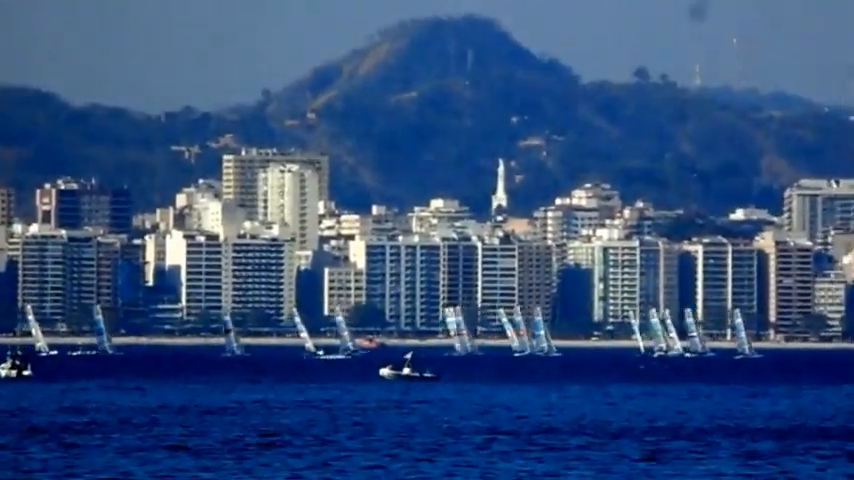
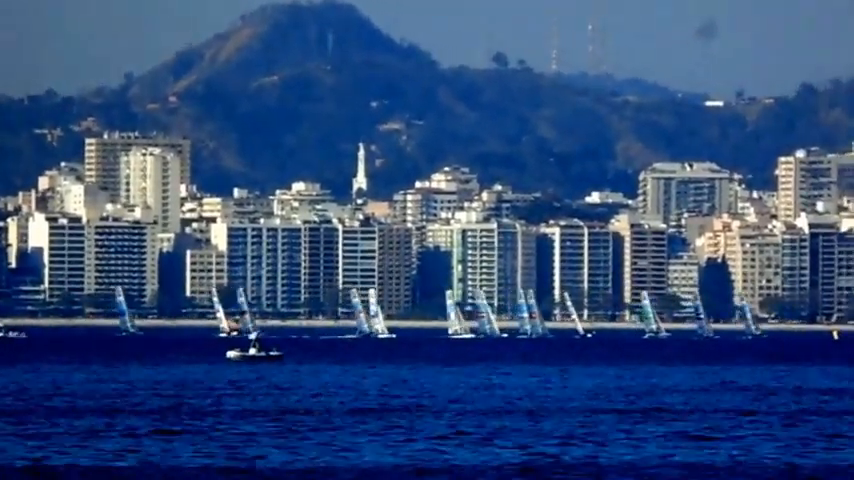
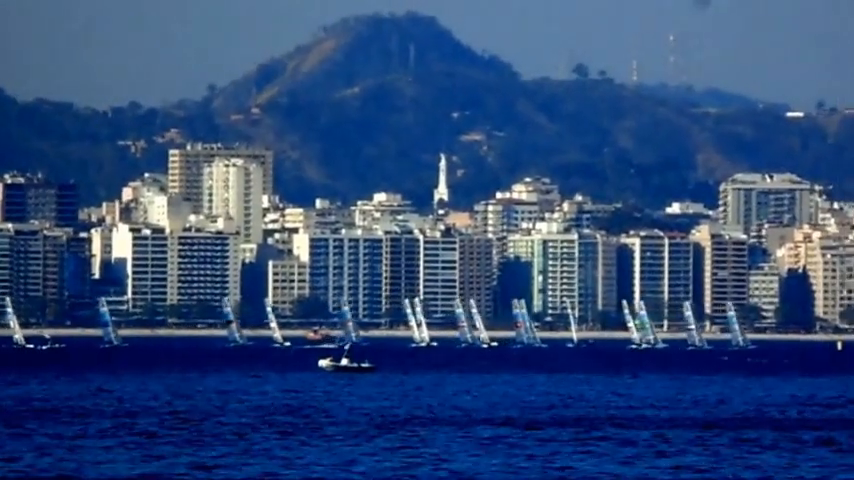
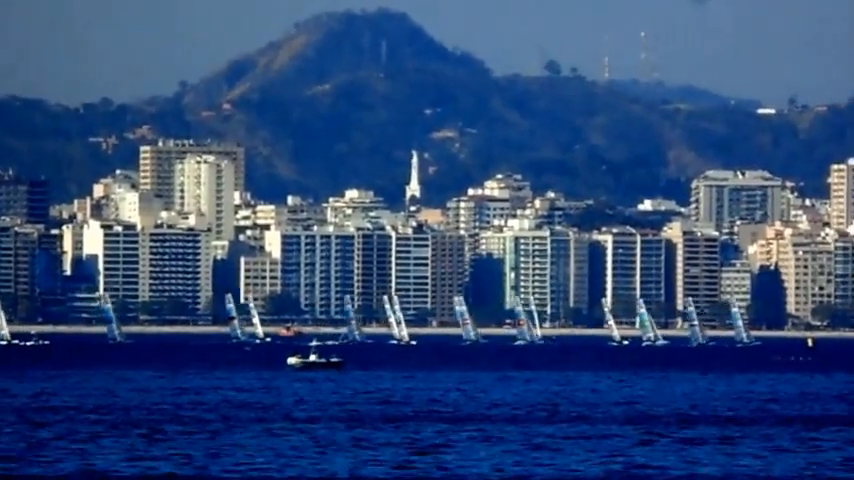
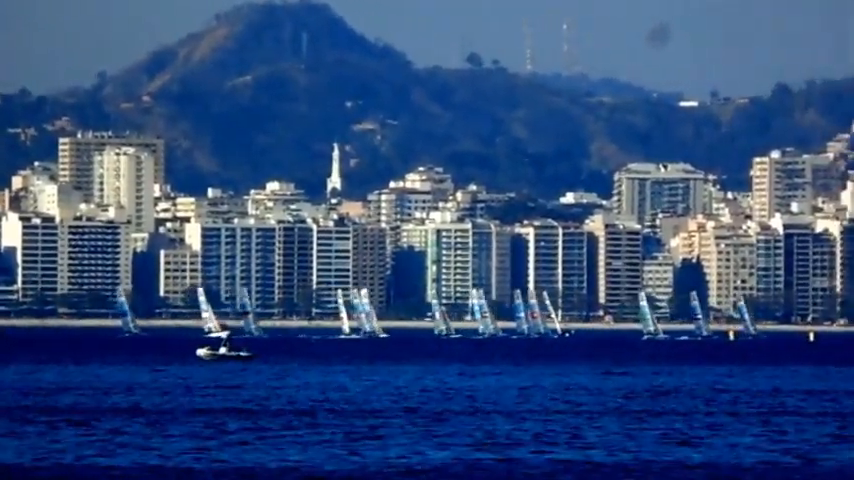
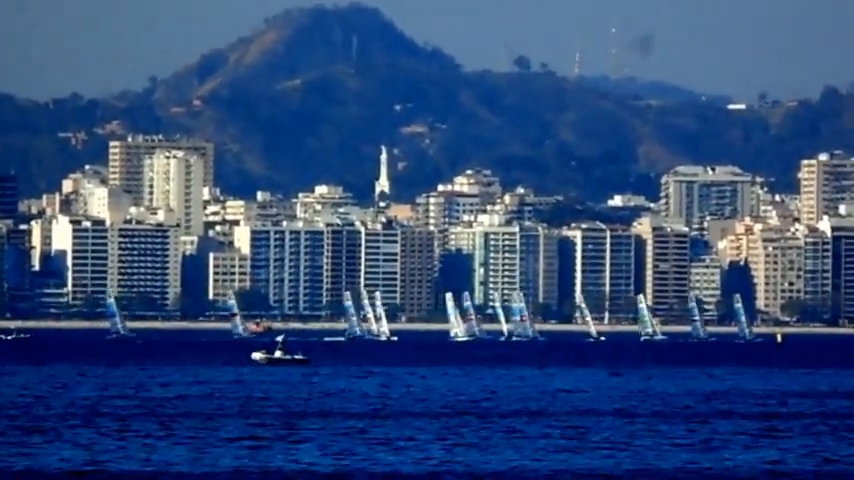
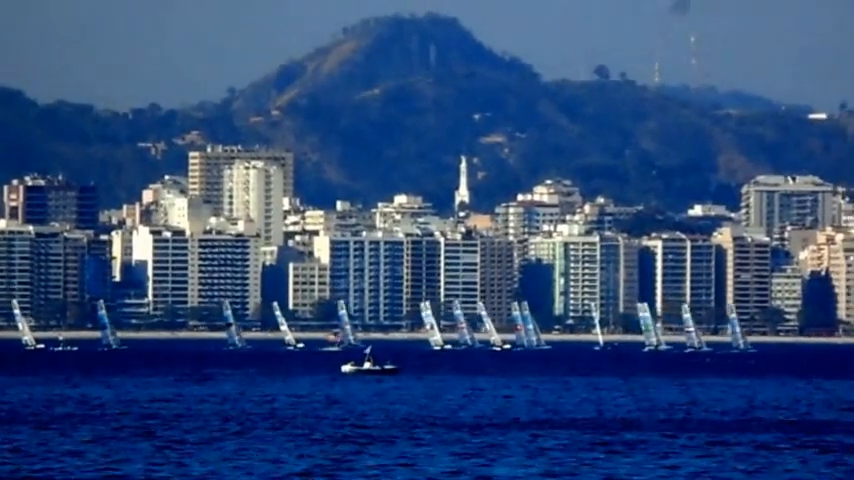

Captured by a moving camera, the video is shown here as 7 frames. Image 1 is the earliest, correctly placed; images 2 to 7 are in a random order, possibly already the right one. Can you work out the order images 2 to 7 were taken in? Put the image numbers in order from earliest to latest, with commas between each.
7, 3, 4, 6, 2, 5
